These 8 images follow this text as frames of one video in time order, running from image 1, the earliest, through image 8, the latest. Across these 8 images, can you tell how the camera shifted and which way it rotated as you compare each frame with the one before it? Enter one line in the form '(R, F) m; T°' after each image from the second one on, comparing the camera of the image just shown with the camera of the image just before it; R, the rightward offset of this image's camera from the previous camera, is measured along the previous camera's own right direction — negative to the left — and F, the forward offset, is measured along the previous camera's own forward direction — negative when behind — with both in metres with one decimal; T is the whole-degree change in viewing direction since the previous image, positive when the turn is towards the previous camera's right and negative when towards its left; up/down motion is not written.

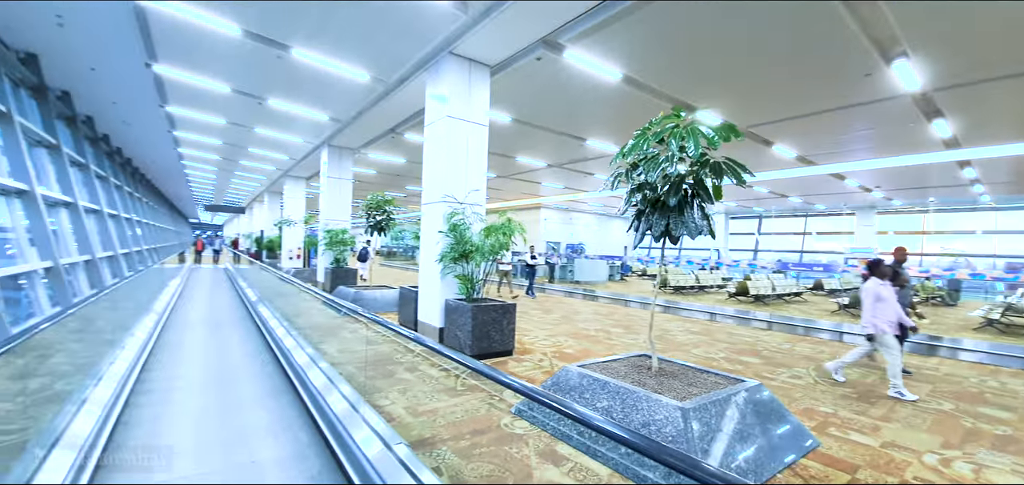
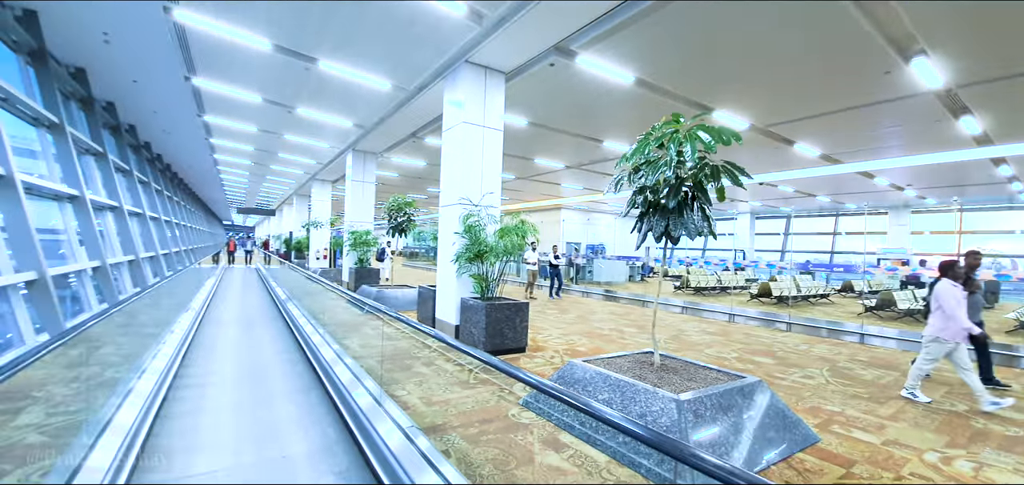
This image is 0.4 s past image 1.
(+0.1, -0.1) m; -3°
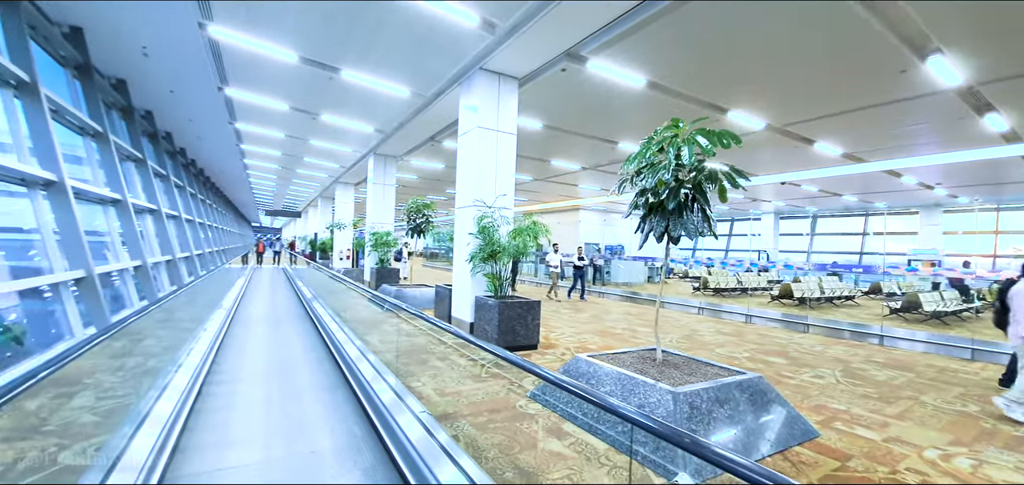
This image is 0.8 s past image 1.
(+0.1, -0.1) m; -3°
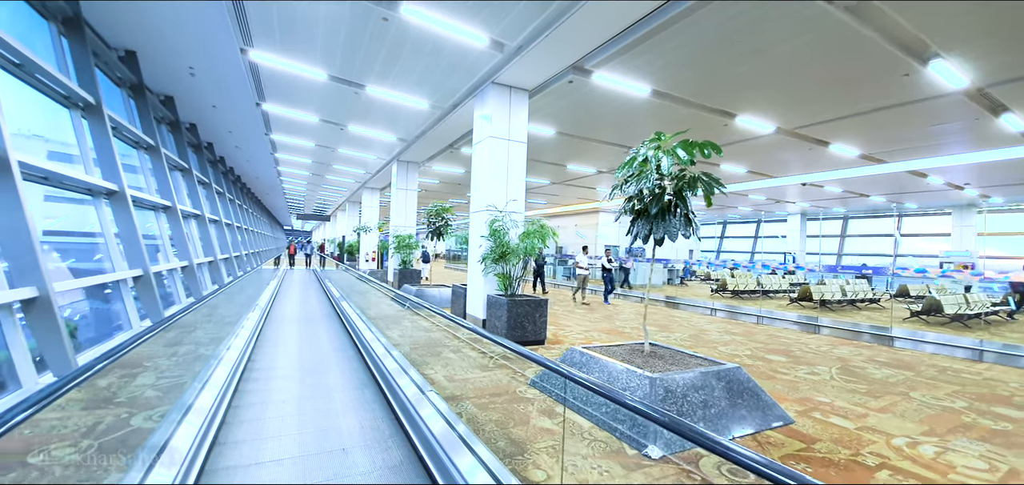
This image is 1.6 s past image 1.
(+0.2, -0.3) m; -3°
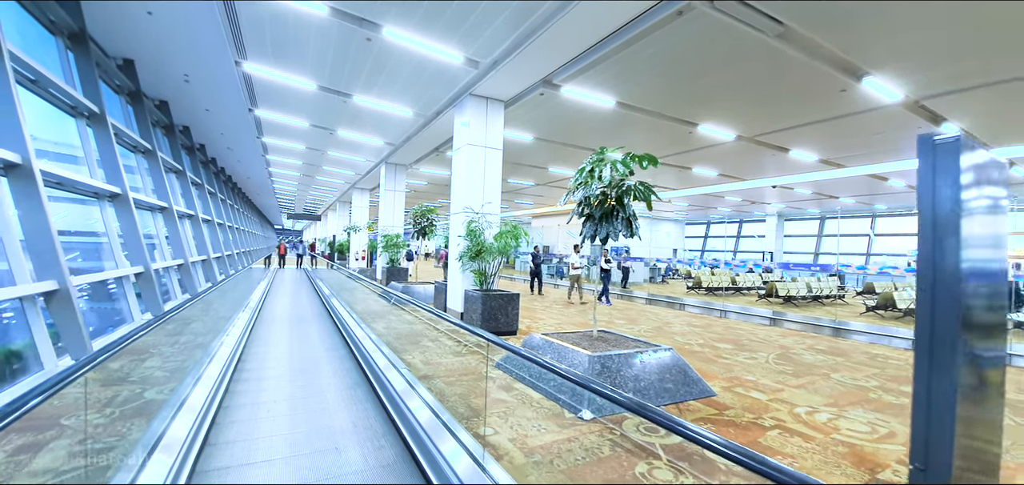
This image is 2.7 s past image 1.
(+0.2, -0.4) m; +1°
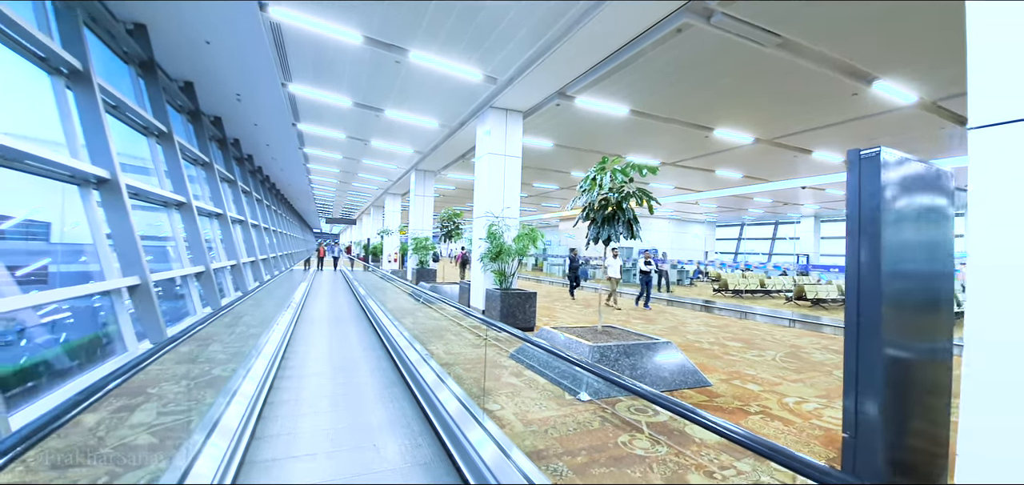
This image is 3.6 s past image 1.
(+0.2, -0.4) m; -4°
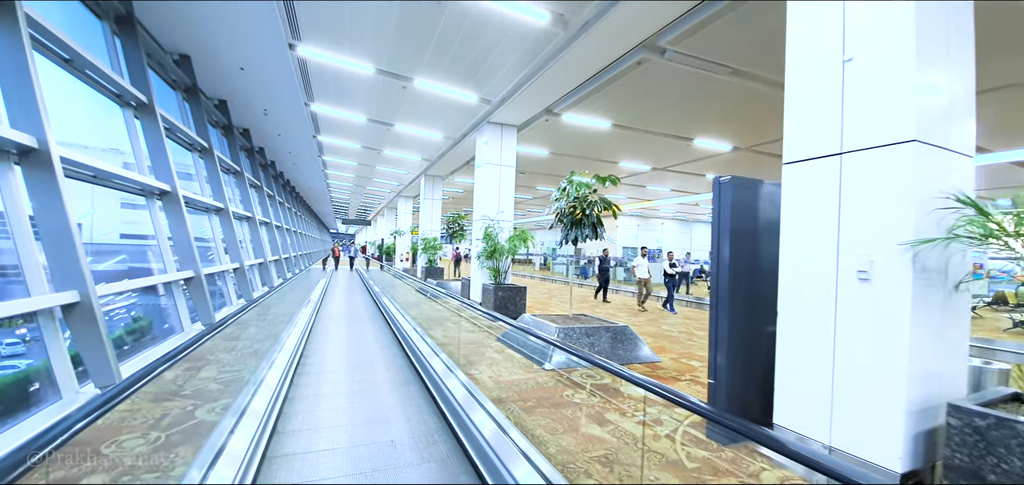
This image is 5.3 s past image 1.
(+0.3, -0.7) m; -2°
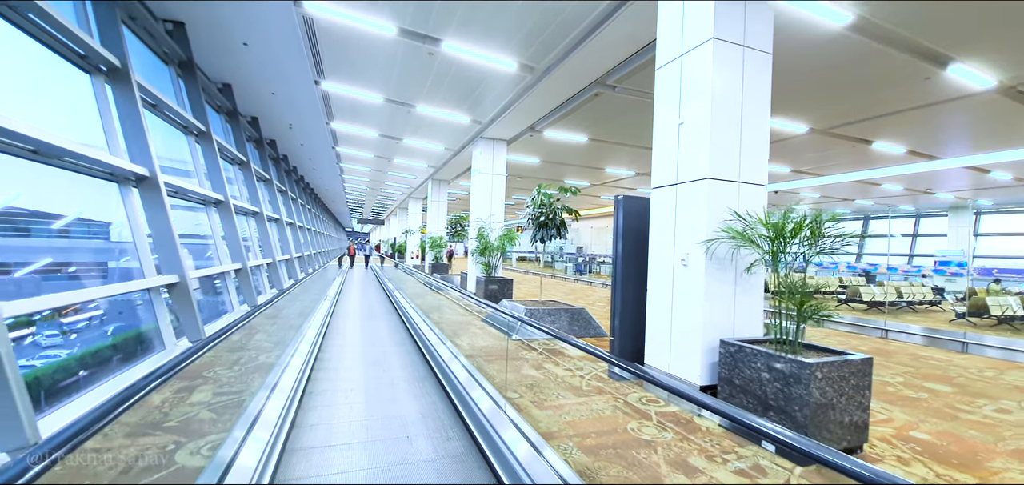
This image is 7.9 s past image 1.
(+0.4, -1.1) m; -2°
